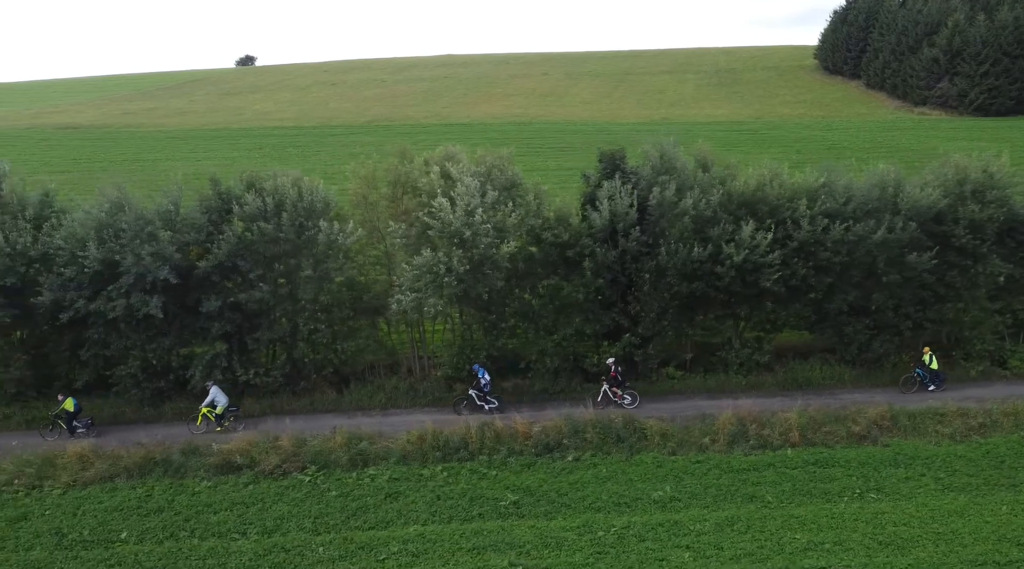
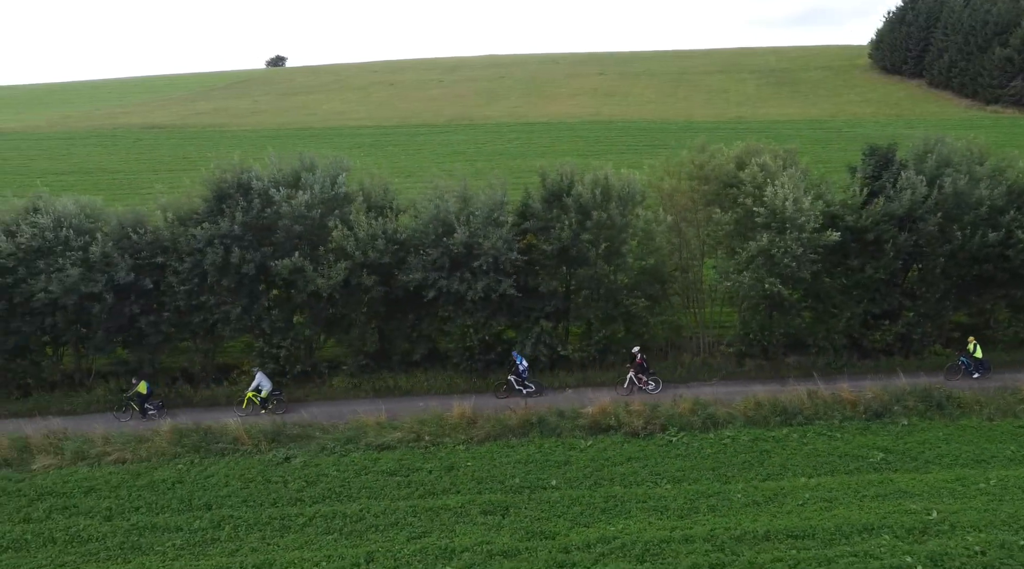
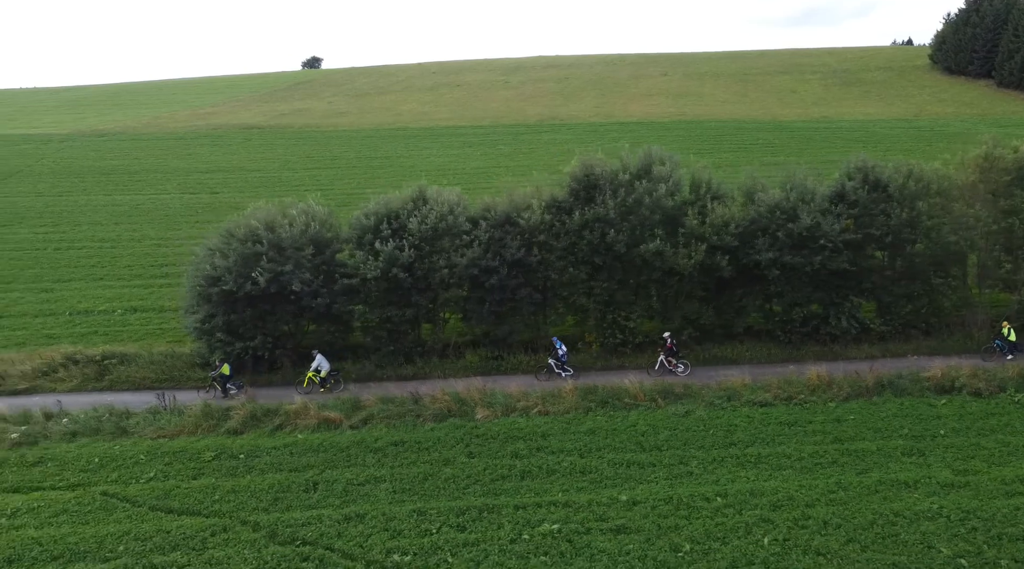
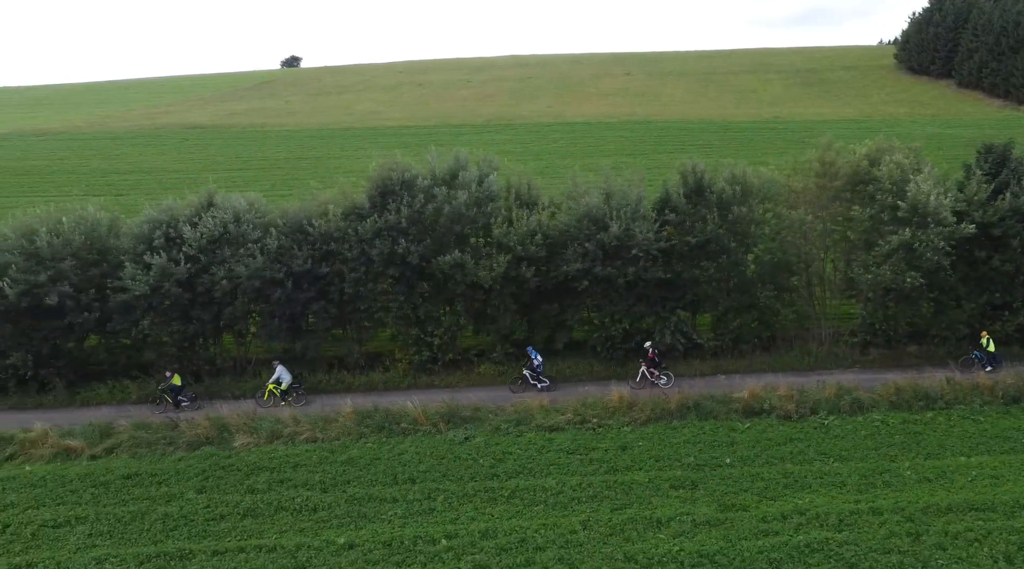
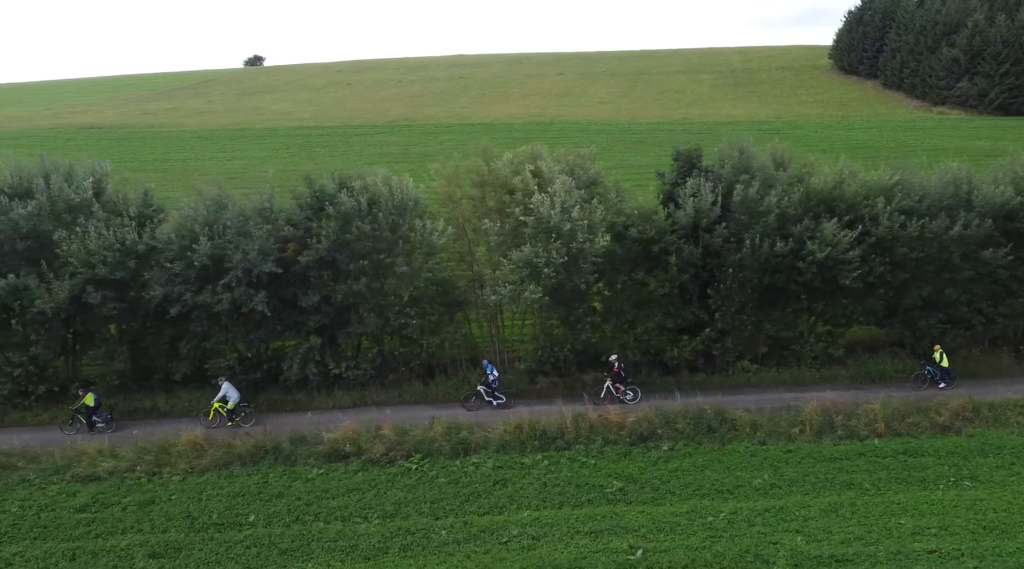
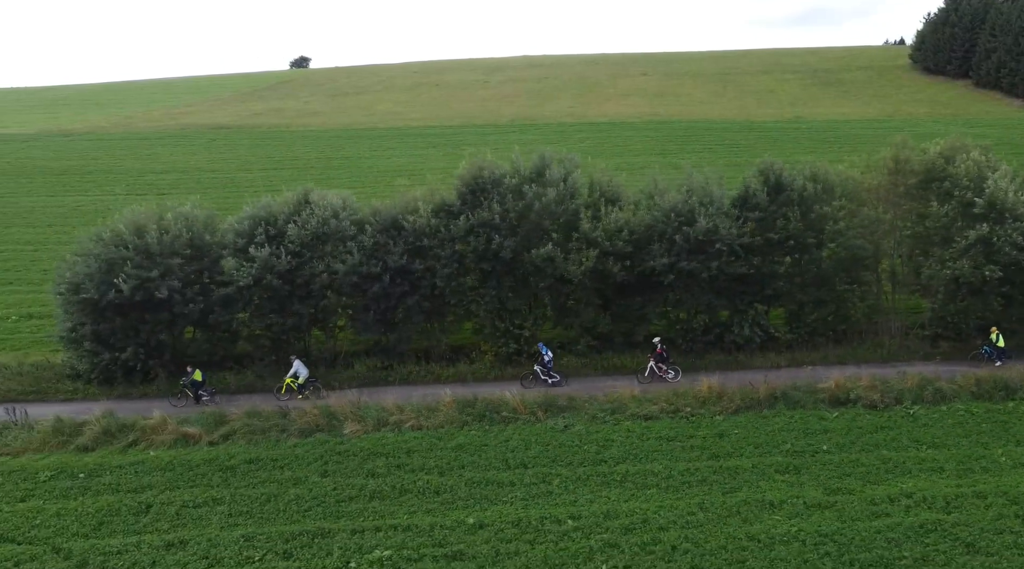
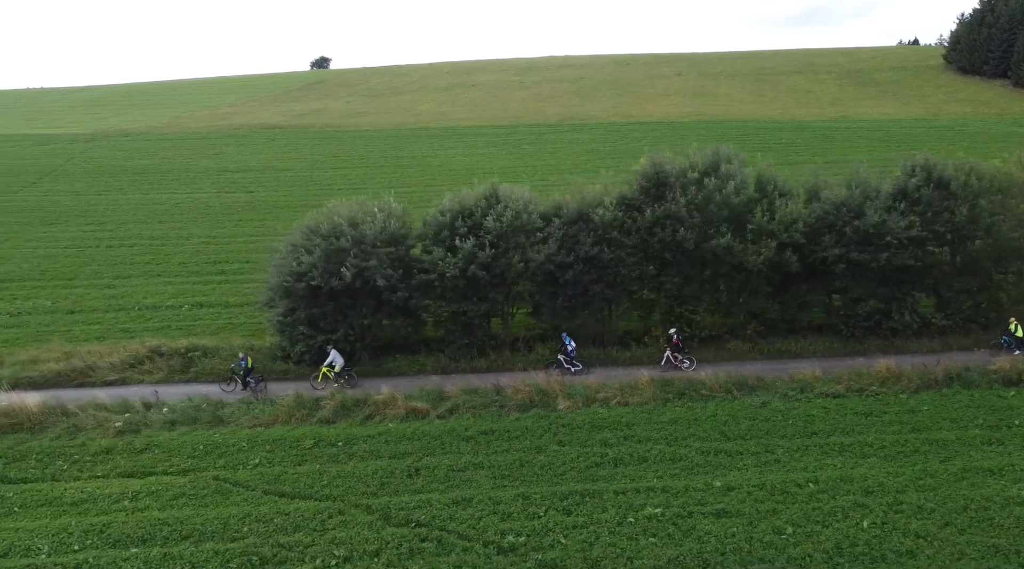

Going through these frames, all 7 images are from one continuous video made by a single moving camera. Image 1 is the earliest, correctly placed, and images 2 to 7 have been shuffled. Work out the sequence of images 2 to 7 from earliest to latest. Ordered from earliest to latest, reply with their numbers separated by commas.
5, 2, 4, 6, 3, 7
